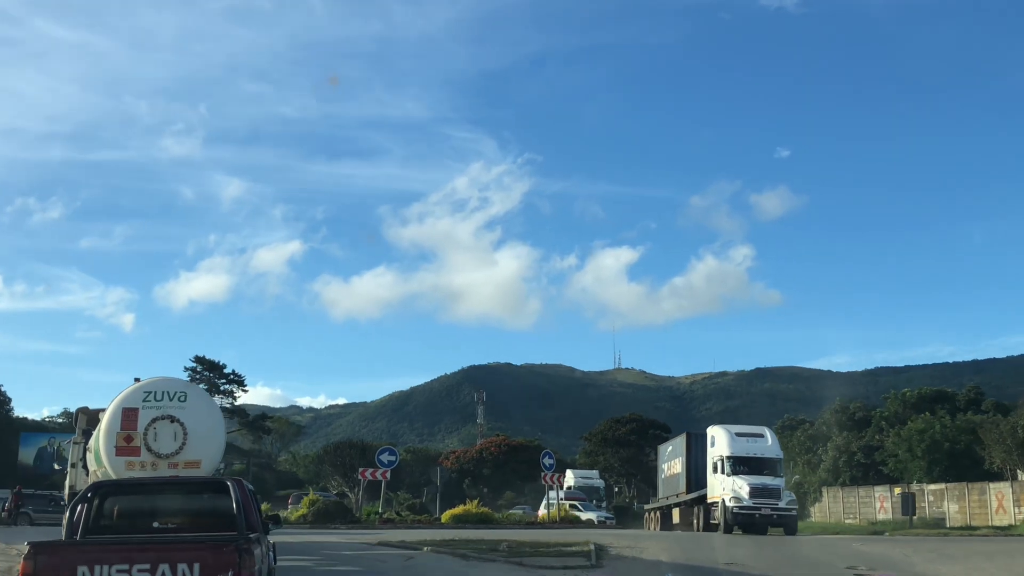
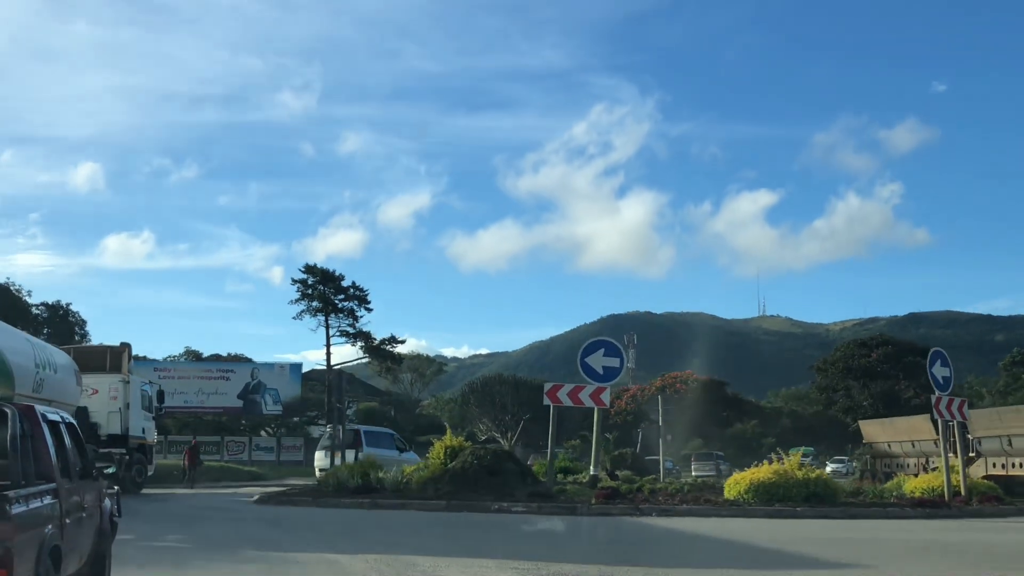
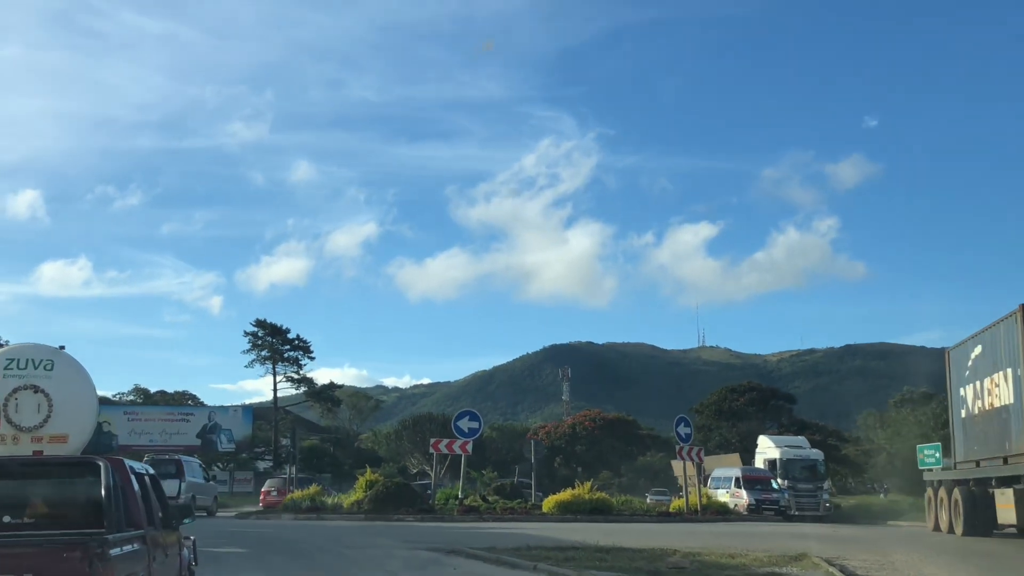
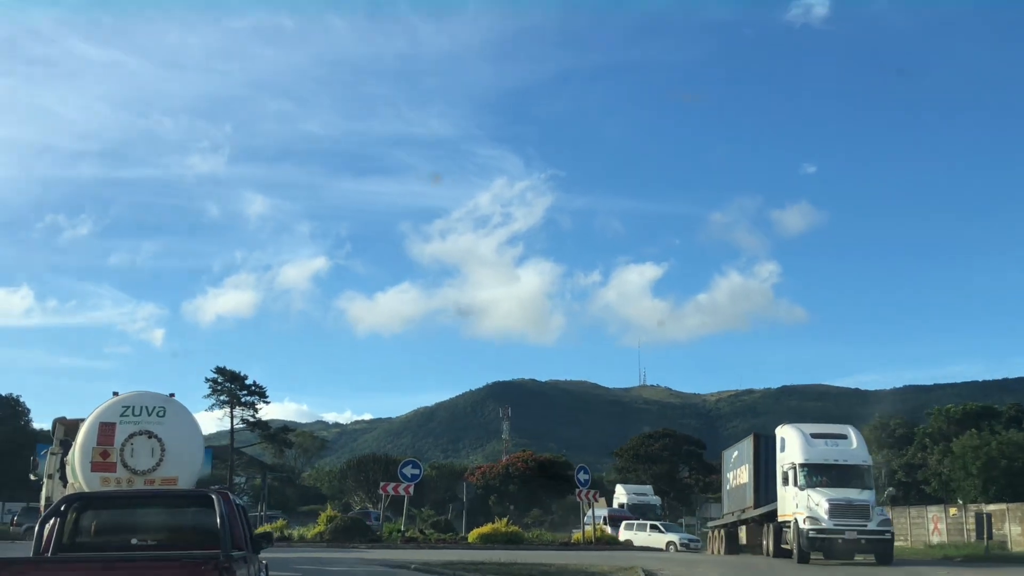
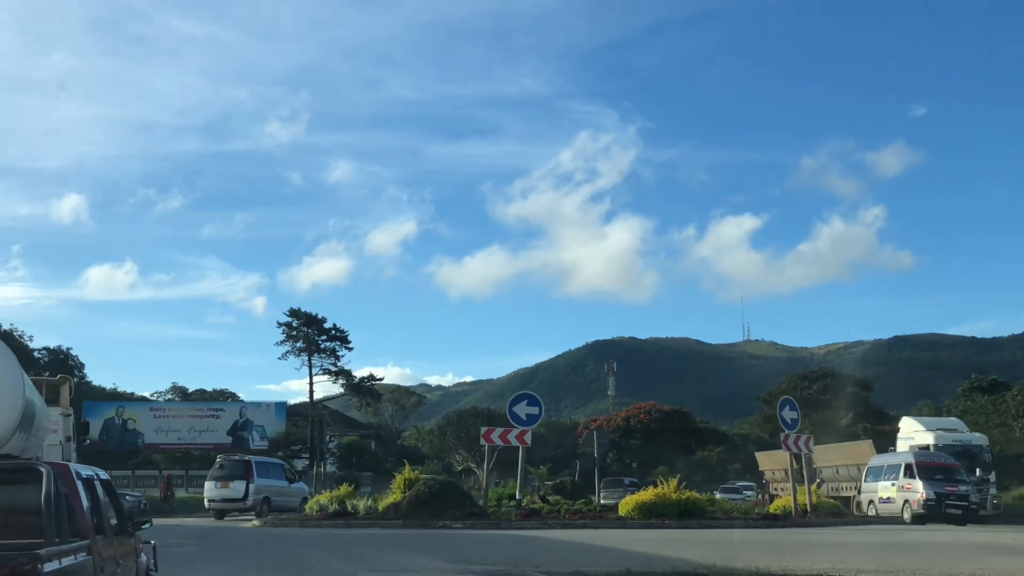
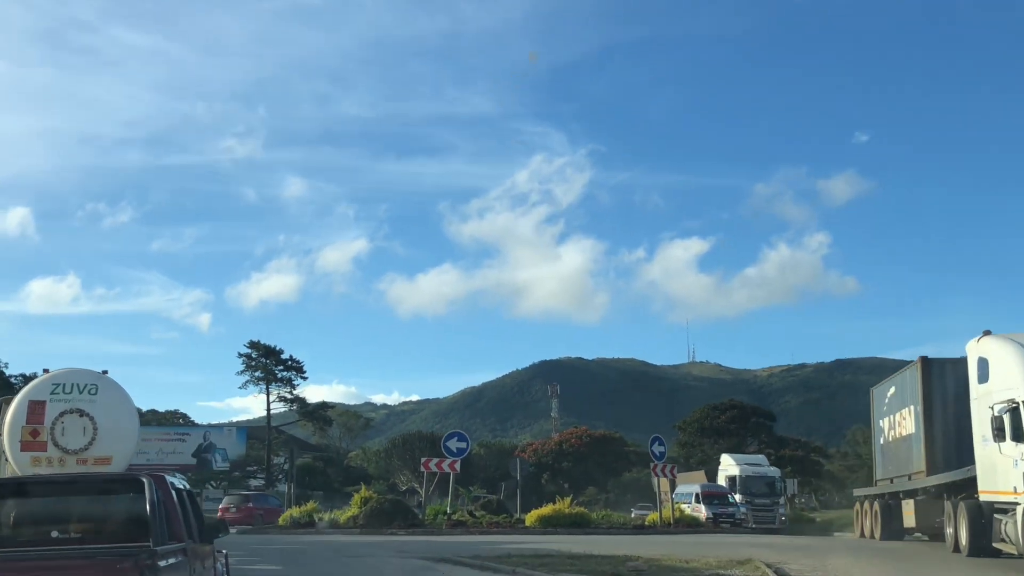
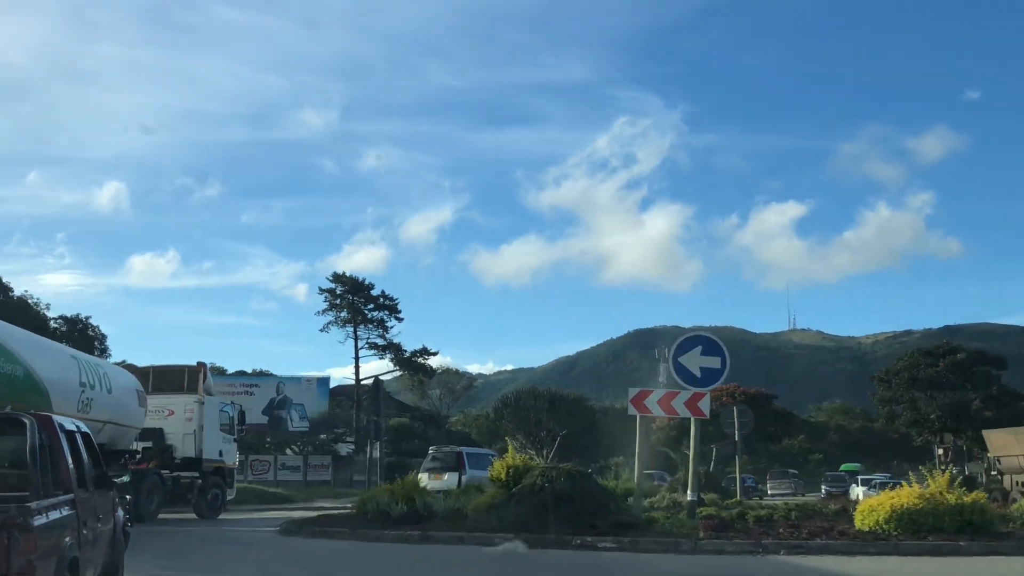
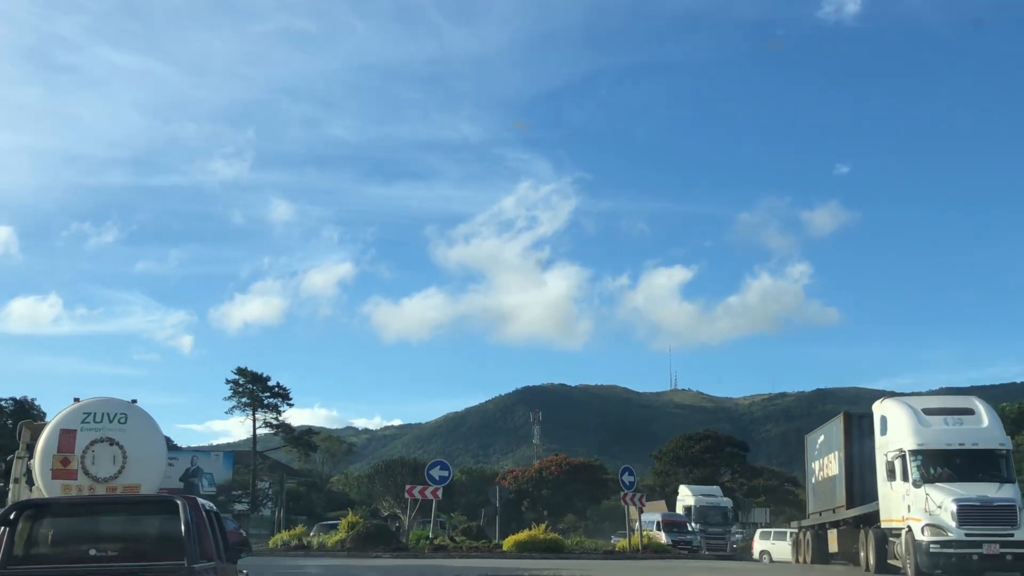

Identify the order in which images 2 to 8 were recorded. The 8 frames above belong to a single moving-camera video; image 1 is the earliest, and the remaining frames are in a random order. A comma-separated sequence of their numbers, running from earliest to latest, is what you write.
4, 8, 6, 3, 5, 2, 7
